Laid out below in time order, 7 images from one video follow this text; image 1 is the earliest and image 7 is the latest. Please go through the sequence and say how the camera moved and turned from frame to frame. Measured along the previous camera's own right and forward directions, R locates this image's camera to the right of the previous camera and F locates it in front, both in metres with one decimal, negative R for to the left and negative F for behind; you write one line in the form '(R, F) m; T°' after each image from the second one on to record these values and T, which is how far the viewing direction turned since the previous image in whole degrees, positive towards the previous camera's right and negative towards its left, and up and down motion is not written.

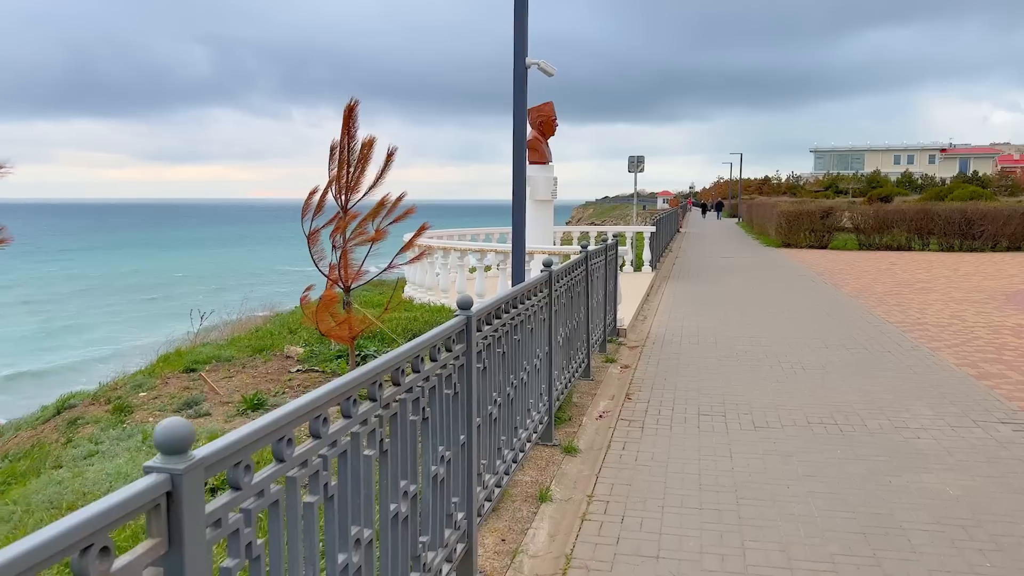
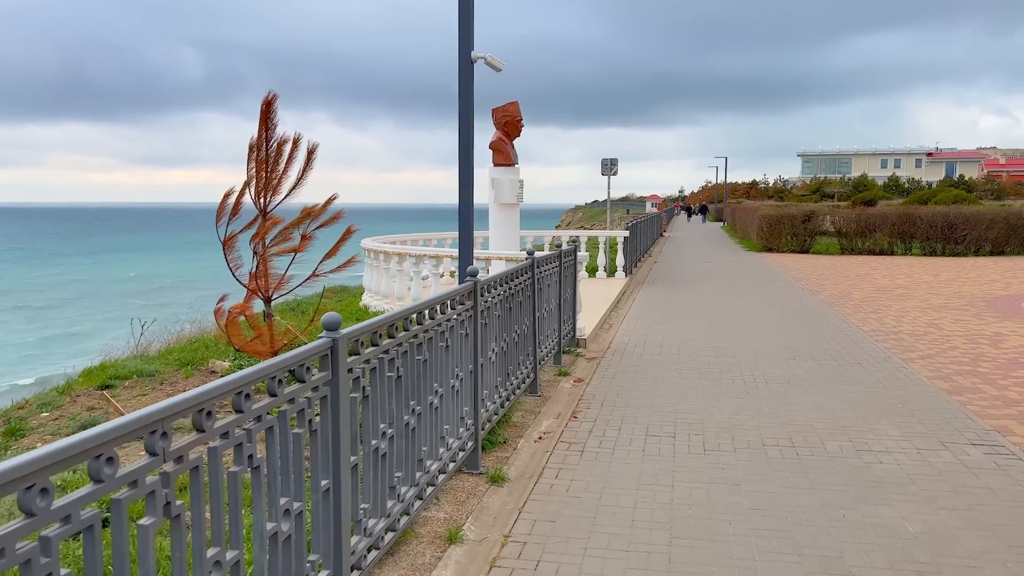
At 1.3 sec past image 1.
(+0.4, +0.5) m; +1°
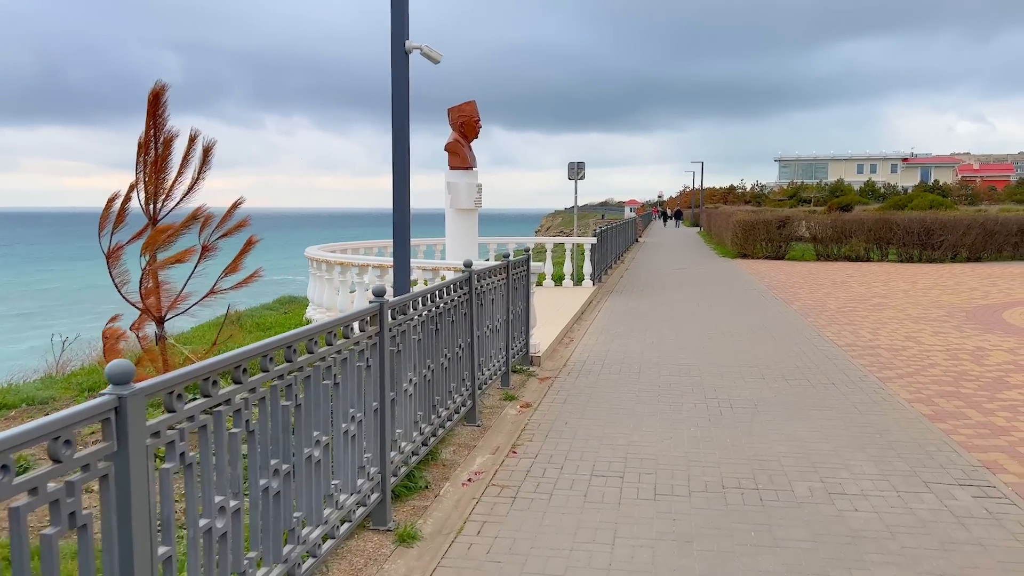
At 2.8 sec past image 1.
(+0.4, +0.7) m; +1°
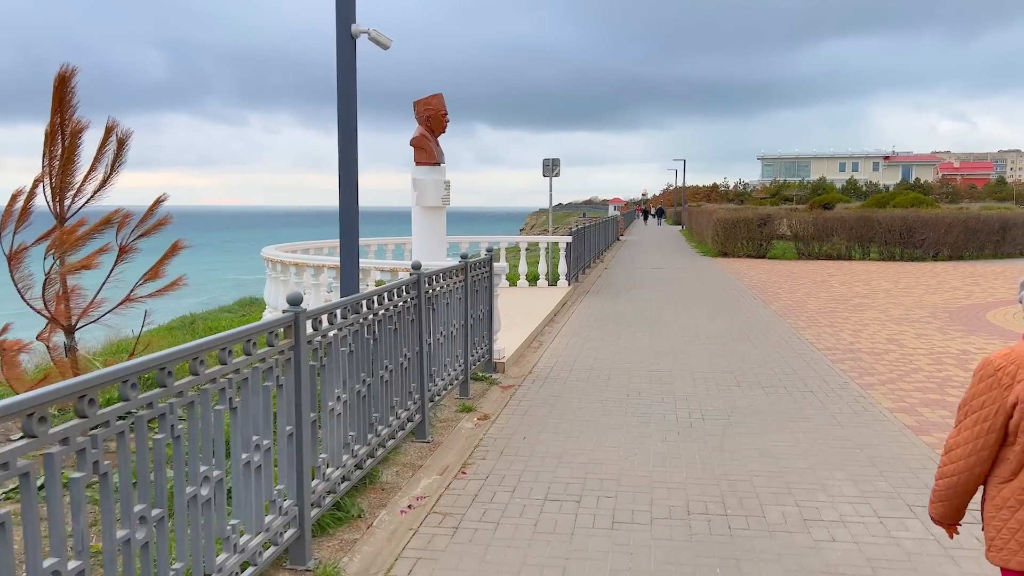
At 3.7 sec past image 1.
(+0.2, +0.5) m; +1°
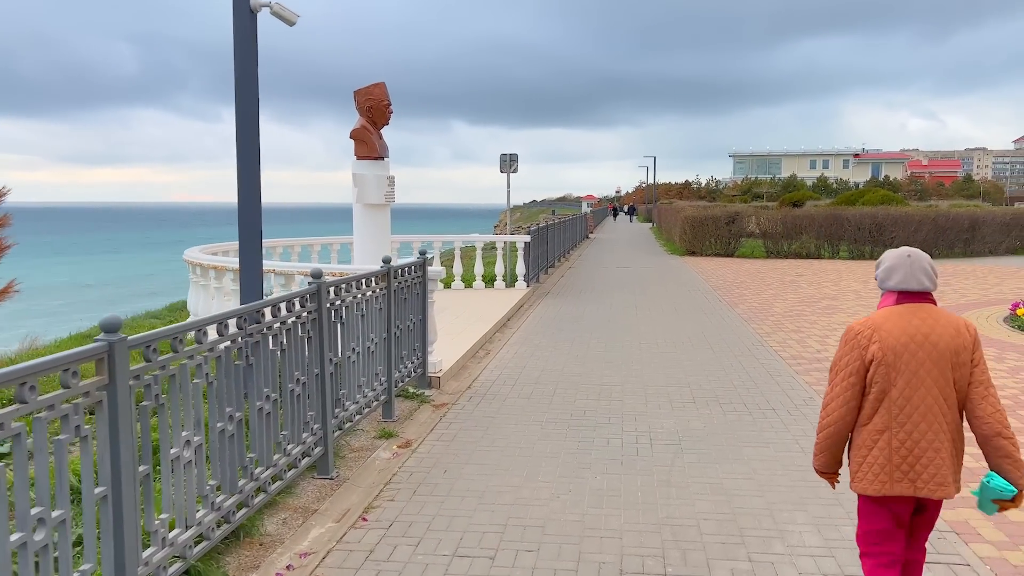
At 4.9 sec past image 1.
(+0.4, +0.7) m; +2°
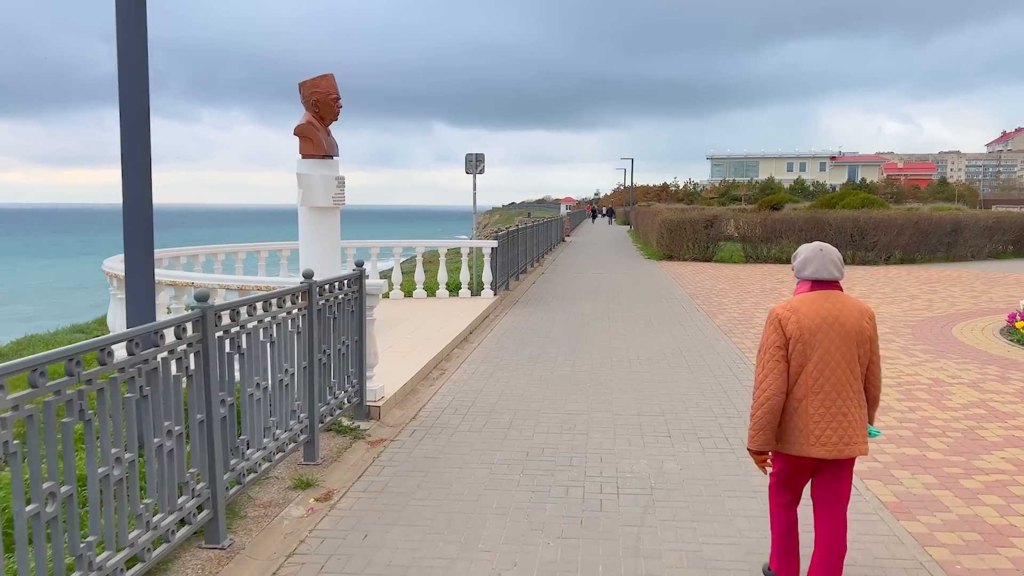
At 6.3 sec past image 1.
(+0.2, +0.9) m; +2°
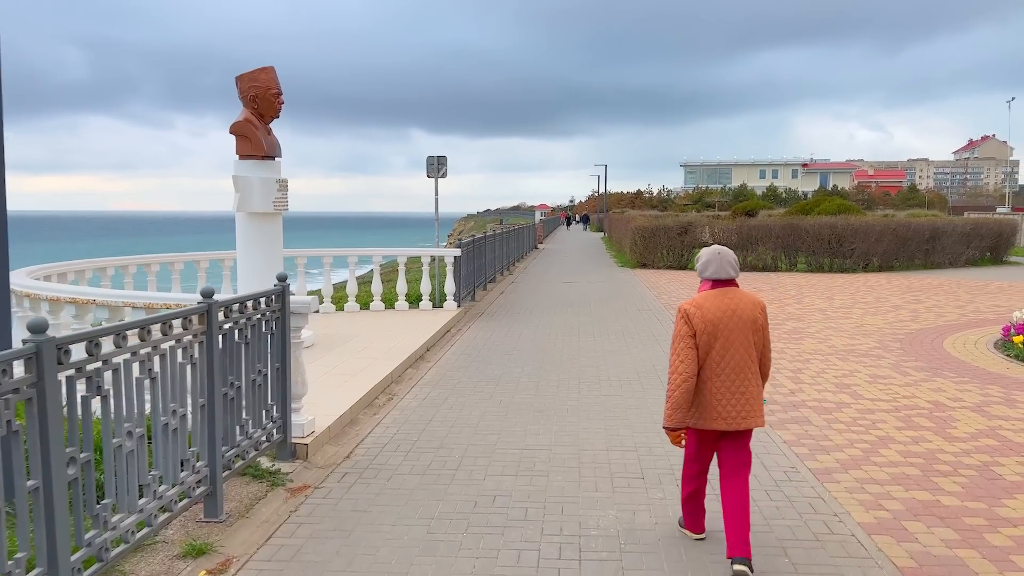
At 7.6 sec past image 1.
(+0.2, +0.8) m; +2°
